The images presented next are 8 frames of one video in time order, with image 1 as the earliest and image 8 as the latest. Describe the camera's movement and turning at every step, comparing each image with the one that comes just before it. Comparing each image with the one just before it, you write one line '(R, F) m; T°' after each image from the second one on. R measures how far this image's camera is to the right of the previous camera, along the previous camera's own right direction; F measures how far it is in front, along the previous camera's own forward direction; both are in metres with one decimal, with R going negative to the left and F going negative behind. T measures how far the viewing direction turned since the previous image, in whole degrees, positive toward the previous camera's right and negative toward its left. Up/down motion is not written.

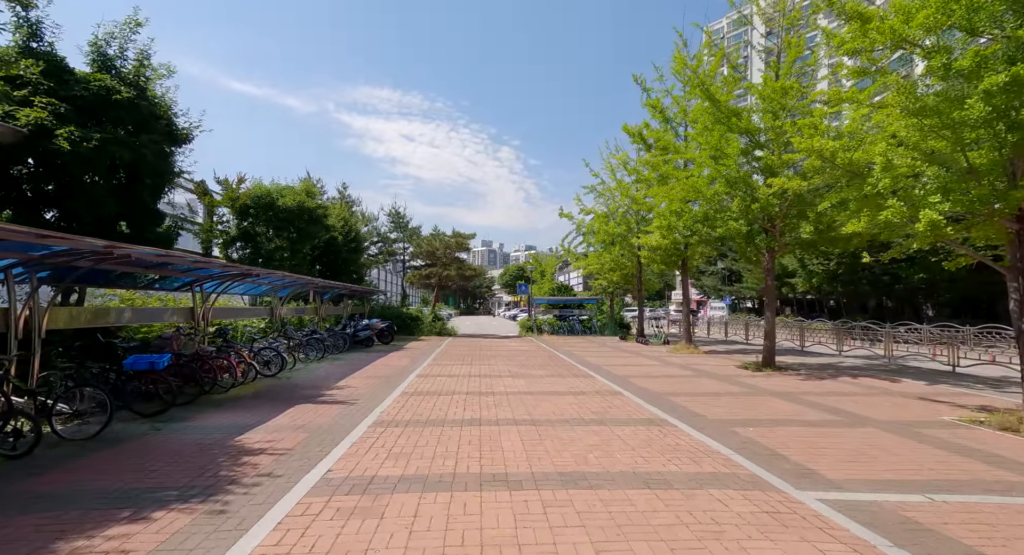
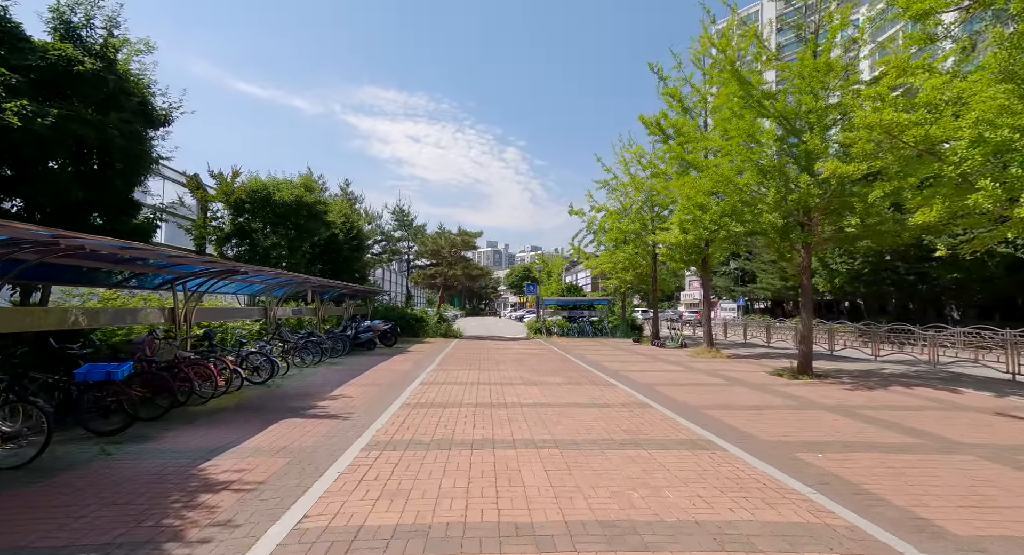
(-0.2, +1.1) m; -1°
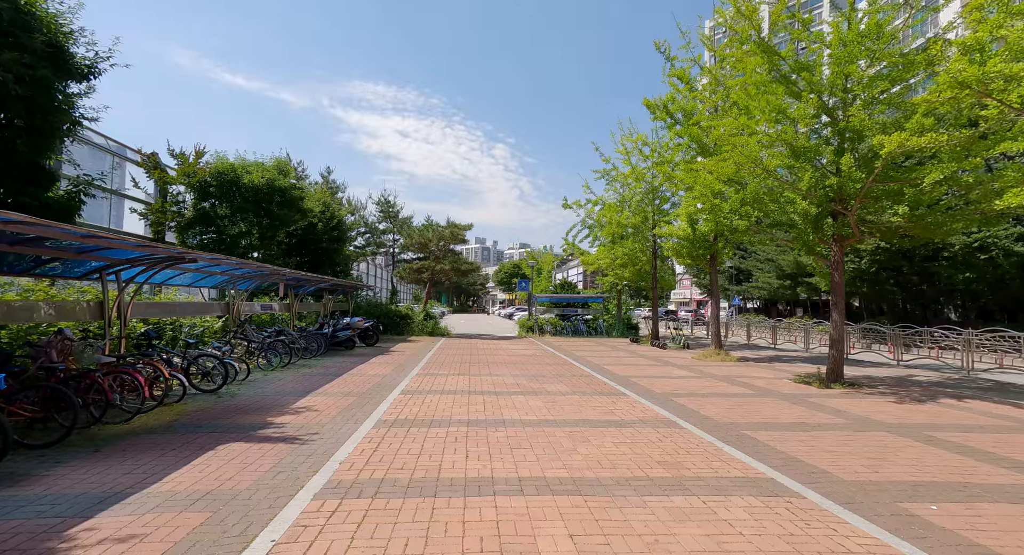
(-0.2, +1.5) m; +1°
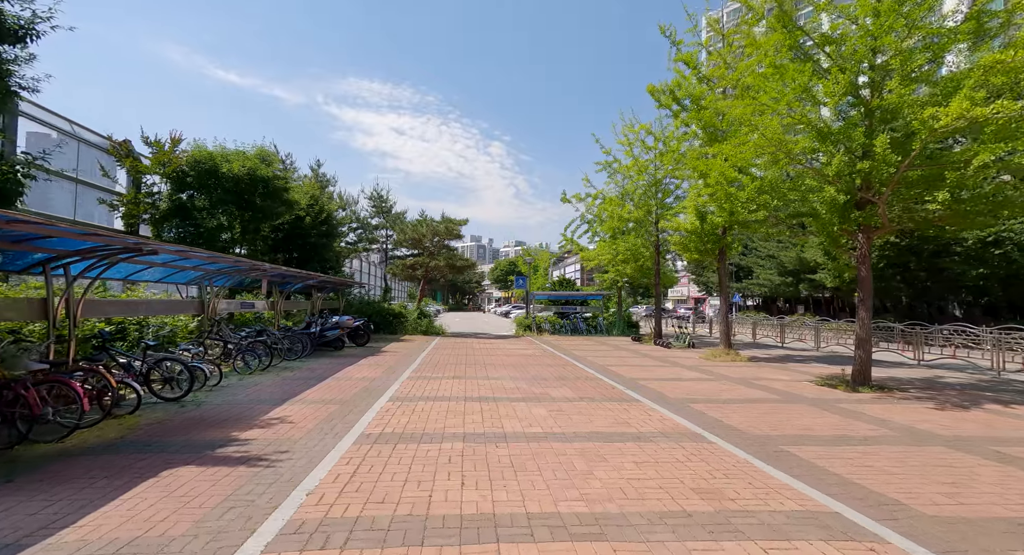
(-0.1, +0.9) m; +1°
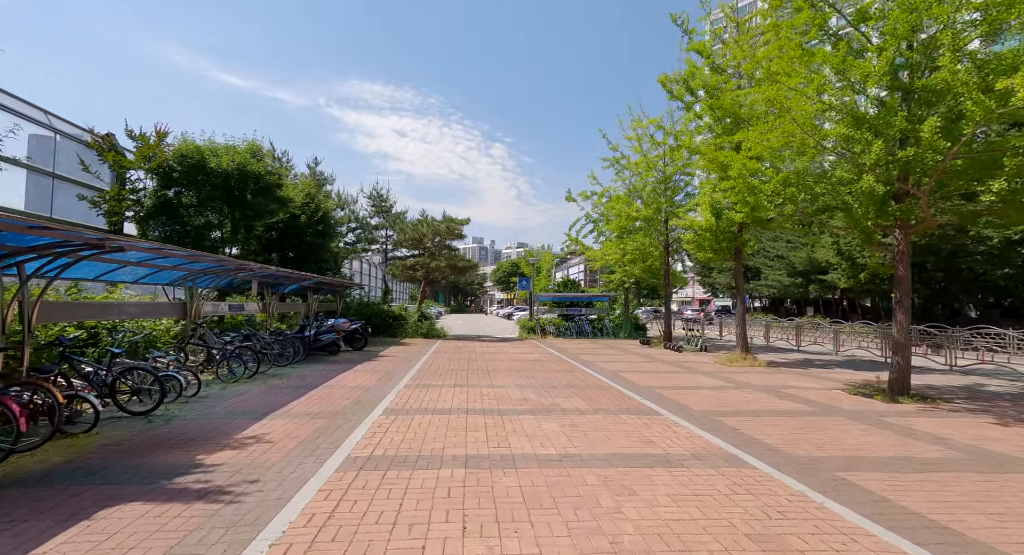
(-0.1, +0.8) m; 0°
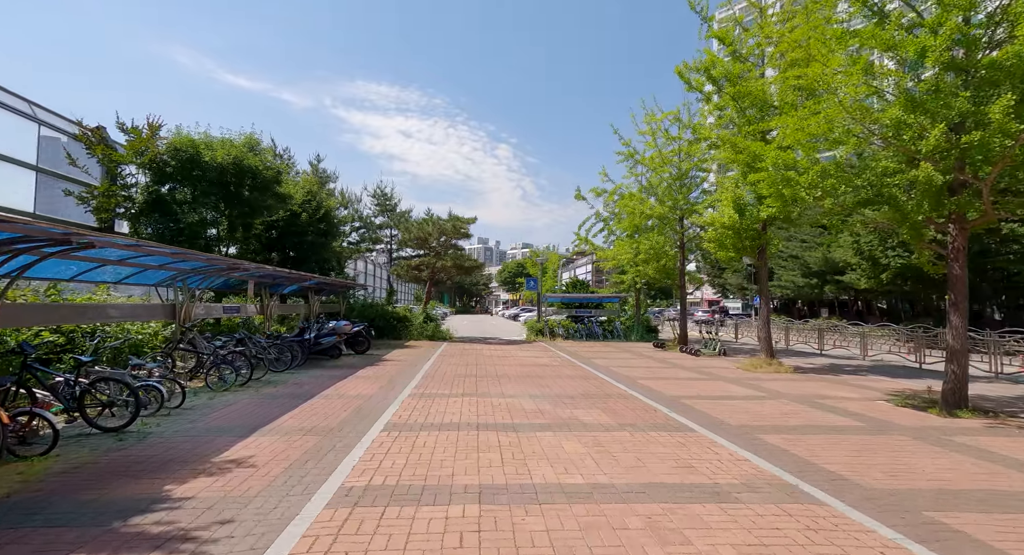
(-0.2, +0.8) m; -1°
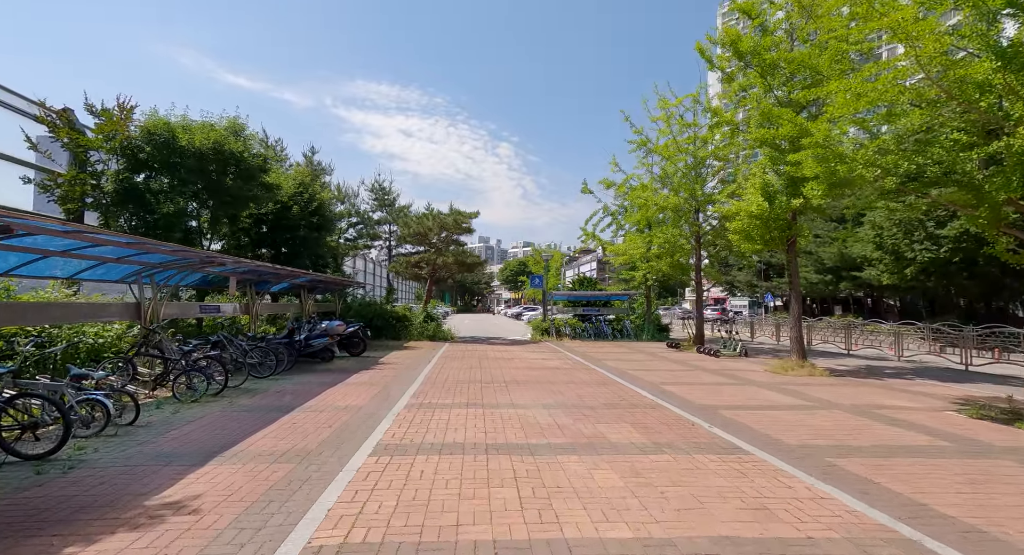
(-0.2, +1.2) m; 0°
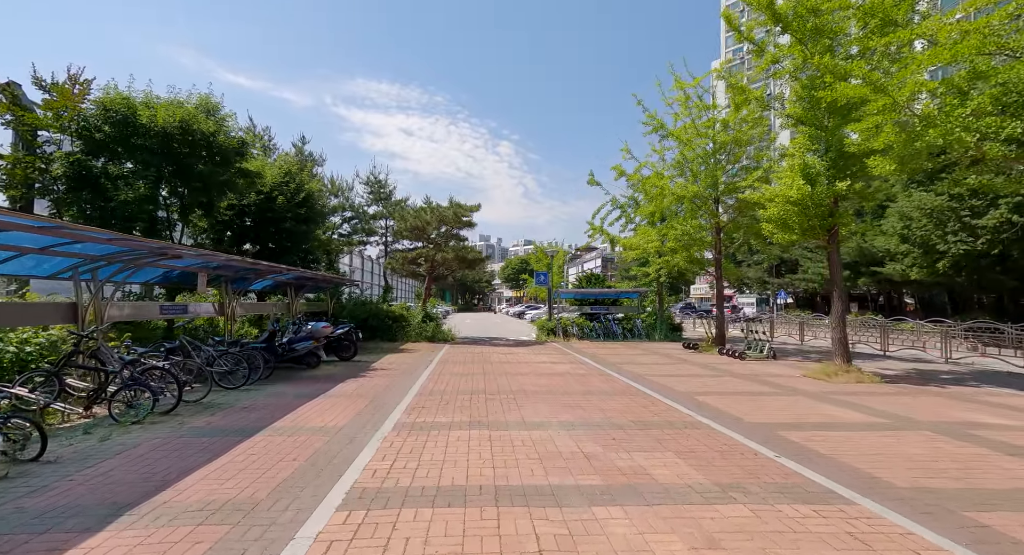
(-0.1, +1.5) m; 0°
